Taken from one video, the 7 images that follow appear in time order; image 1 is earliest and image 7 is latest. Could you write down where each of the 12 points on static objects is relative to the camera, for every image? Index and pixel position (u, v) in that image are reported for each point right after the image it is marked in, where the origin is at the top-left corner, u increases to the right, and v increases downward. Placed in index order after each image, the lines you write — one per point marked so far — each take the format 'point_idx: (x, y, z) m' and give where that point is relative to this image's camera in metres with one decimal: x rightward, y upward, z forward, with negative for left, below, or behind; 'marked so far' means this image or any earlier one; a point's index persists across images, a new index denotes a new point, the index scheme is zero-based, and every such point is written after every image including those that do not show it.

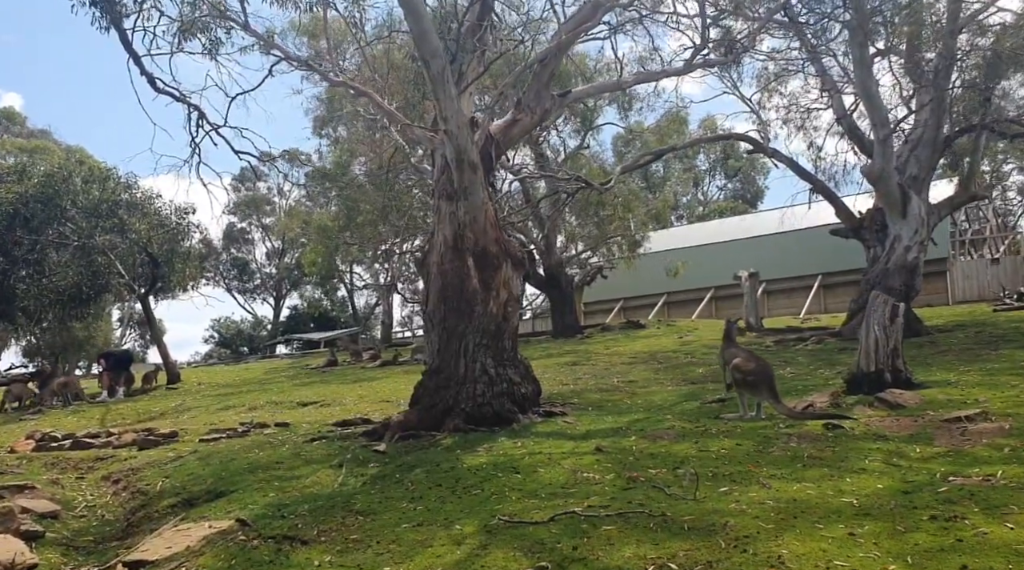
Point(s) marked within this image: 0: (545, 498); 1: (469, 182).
0: (+0.2, -1.4, +5.1) m
1: (-0.4, +1.1, +8.2) m
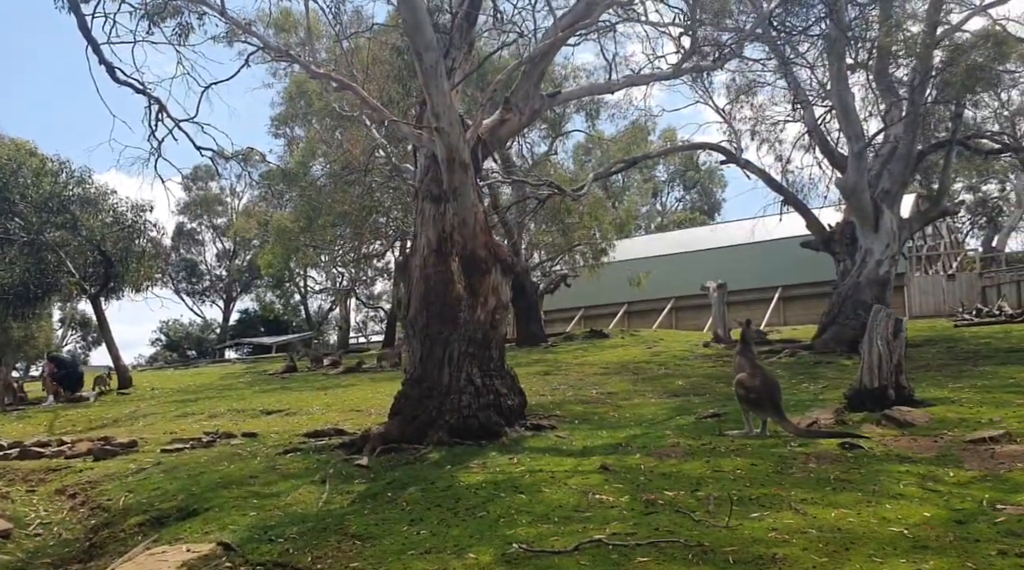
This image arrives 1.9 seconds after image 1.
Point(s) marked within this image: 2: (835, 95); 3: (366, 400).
0: (+0.3, -1.4, +4.7) m
1: (-0.5, +1.0, +7.8) m
2: (+6.3, +3.7, +15.5) m
3: (-2.4, -1.9, +13.2) m
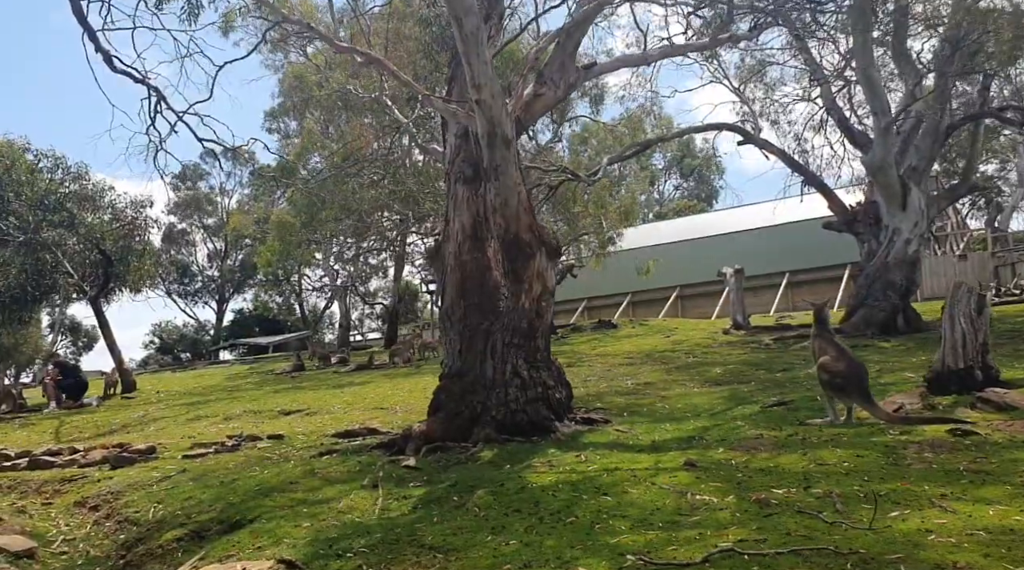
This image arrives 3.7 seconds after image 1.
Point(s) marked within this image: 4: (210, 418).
0: (+0.8, -1.3, +4.2) m
1: (-0.1, +1.1, +7.3) m
2: (+6.5, +4.0, +15.0) m
3: (-2.0, -1.8, +12.6) m
4: (-4.4, -1.9, +11.7) m
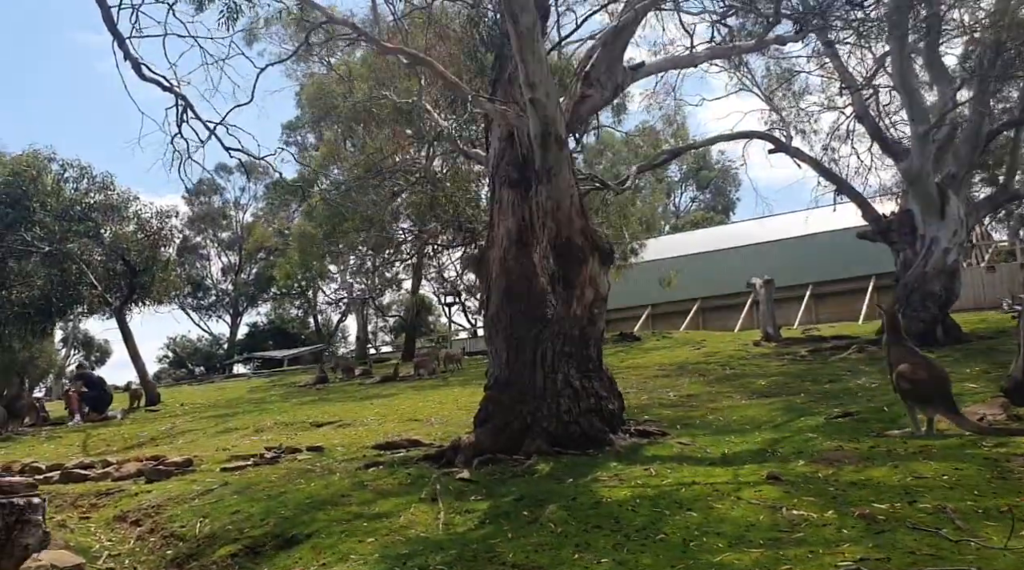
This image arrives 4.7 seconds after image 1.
0: (+1.2, -1.3, +3.9) m
1: (+0.4, +1.1, +7.0) m
2: (+7.1, +3.8, +14.8) m
3: (-1.4, -1.9, +12.3) m
4: (-3.9, -2.1, +11.5) m
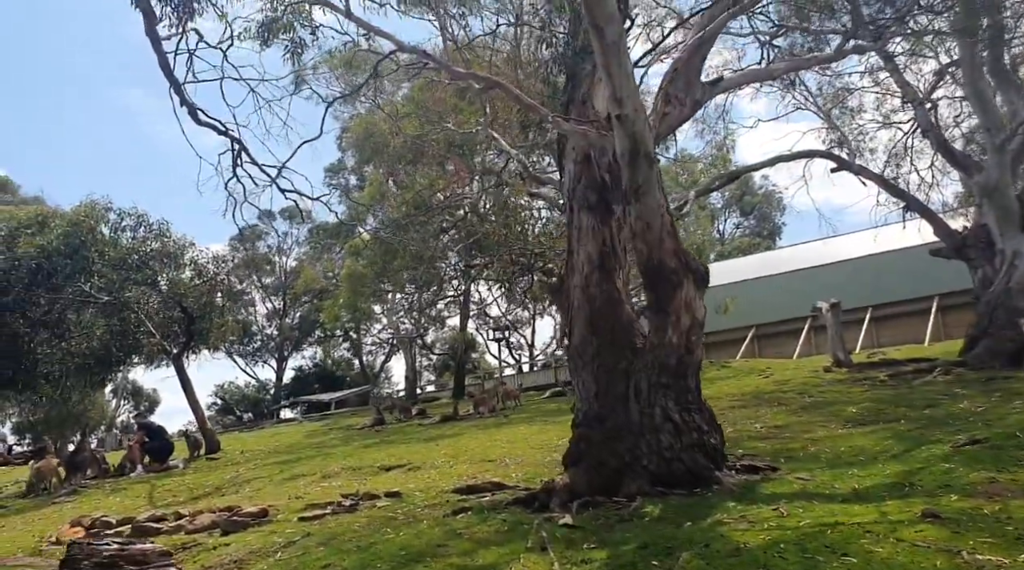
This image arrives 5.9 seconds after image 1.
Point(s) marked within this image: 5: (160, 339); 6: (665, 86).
0: (+1.9, -1.3, +3.3) m
1: (+1.1, +0.9, +6.6) m
2: (+8.1, +3.5, +14.2) m
3: (-0.3, -2.4, +11.9) m
4: (-2.8, -2.7, +11.1) m
5: (-7.3, -1.1, +16.8) m
6: (+1.6, +2.0, +8.1) m
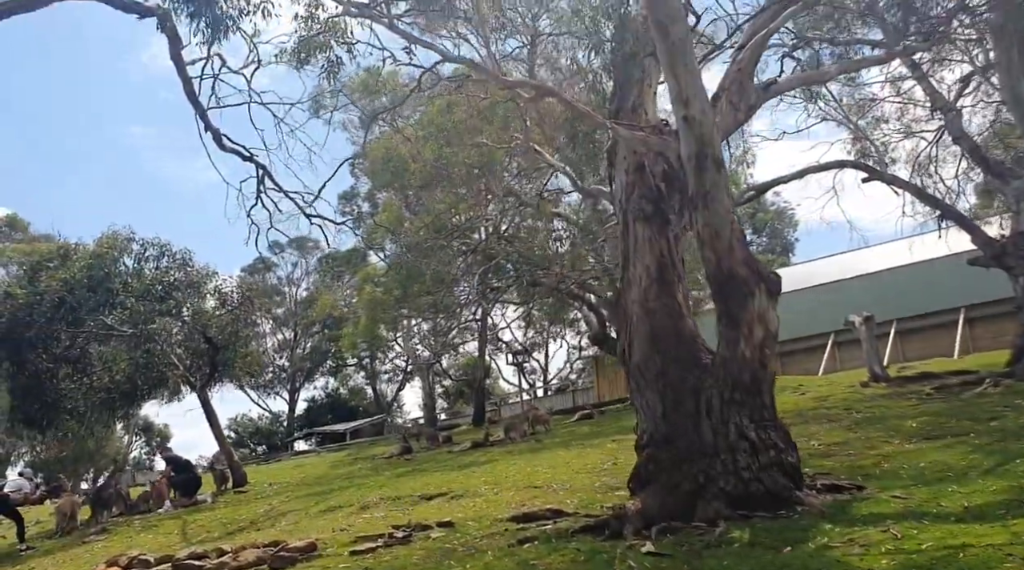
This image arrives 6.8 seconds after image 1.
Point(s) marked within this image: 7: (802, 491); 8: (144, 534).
0: (+2.4, -1.3, +2.9) m
1: (+1.6, +0.8, +6.3) m
2: (+8.5, +3.4, +13.9) m
3: (+0.3, -2.7, +11.5) m
4: (-2.2, -3.0, +10.7) m
5: (-6.7, -1.8, +16.5) m
6: (+2.0, +1.9, +7.8) m
7: (+2.3, -1.7, +6.5) m
8: (-5.1, -3.4, +11.1) m
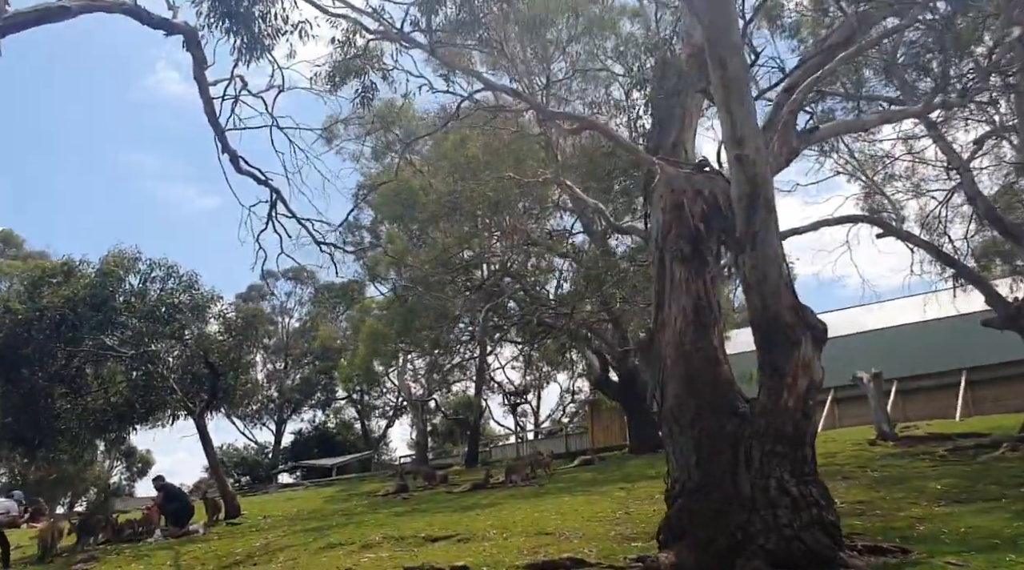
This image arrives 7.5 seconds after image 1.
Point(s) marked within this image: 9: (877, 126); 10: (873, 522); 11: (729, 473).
0: (+2.7, -1.5, +2.7) m
1: (+1.9, +0.4, +6.1) m
2: (+8.9, +2.3, +13.9) m
3: (+0.4, -3.2, +11.1) m
4: (-2.1, -3.4, +10.3) m
5: (-6.6, -2.2, +16.1) m
6: (+2.4, +1.4, +7.7) m
7: (+2.5, -2.0, +6.2) m
8: (-5.0, -3.7, +10.6) m
9: (+3.9, +1.7, +8.5) m
10: (+3.6, -2.3, +8.0) m
11: (+1.7, -1.5, +6.3) m
